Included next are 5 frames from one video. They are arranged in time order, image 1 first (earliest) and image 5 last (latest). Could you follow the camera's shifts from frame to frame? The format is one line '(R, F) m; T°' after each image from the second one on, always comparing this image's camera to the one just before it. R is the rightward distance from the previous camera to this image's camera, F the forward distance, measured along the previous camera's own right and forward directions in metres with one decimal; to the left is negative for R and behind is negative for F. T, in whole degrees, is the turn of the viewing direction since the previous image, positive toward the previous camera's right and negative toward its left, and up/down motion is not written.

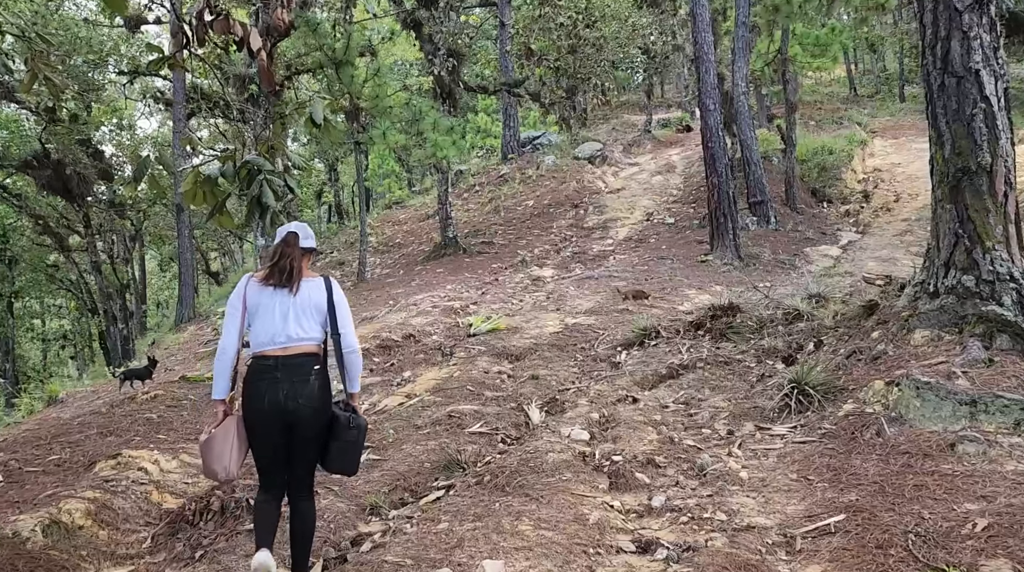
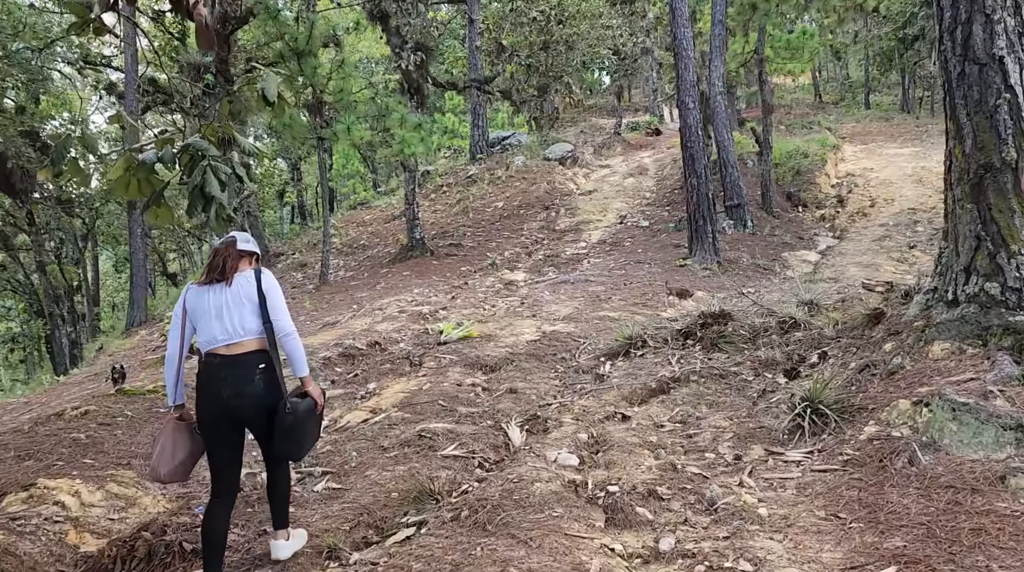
(-0.1, +0.7) m; +2°
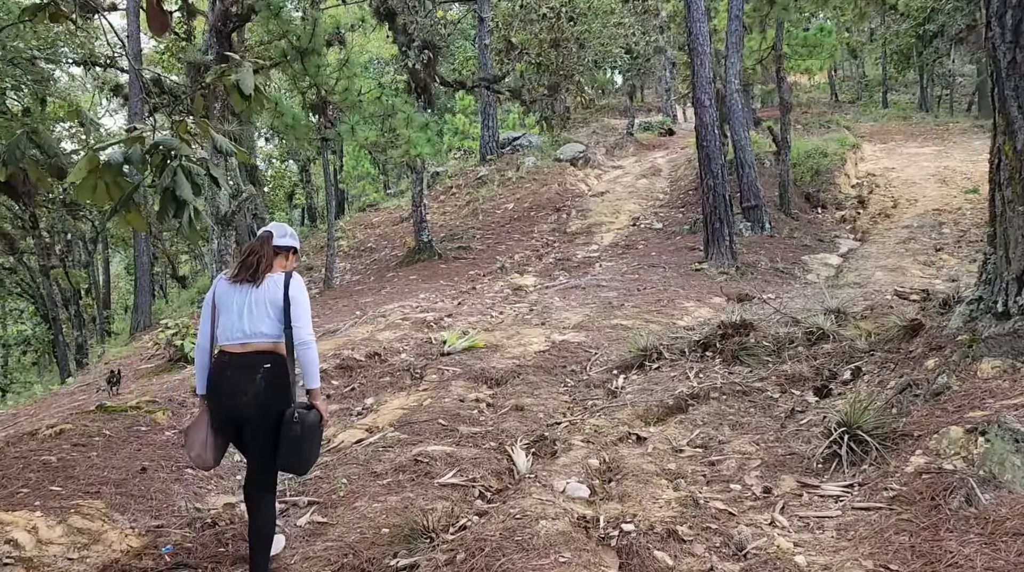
(0.0, +0.6) m; -1°
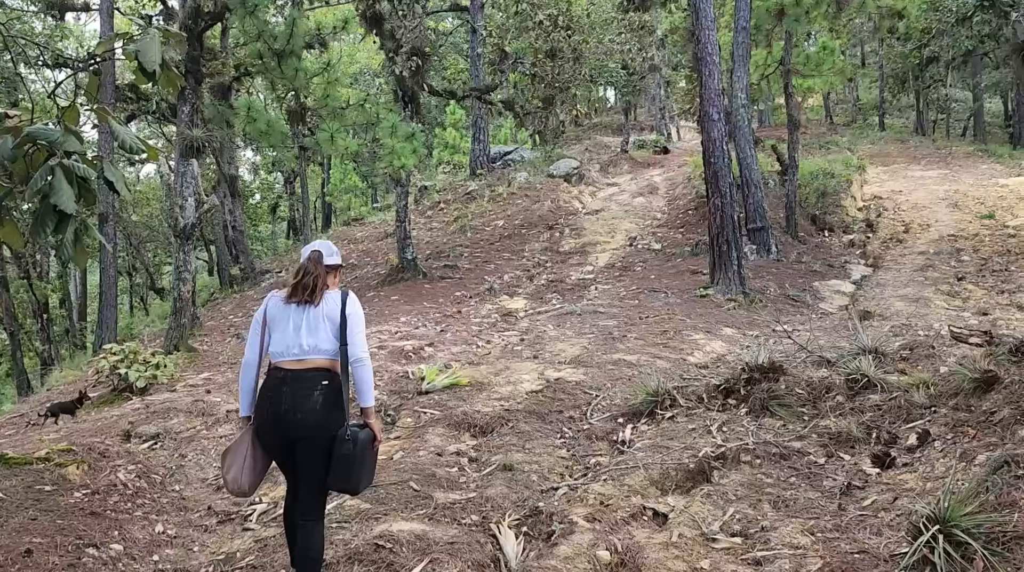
(0.0, +1.3) m; +1°
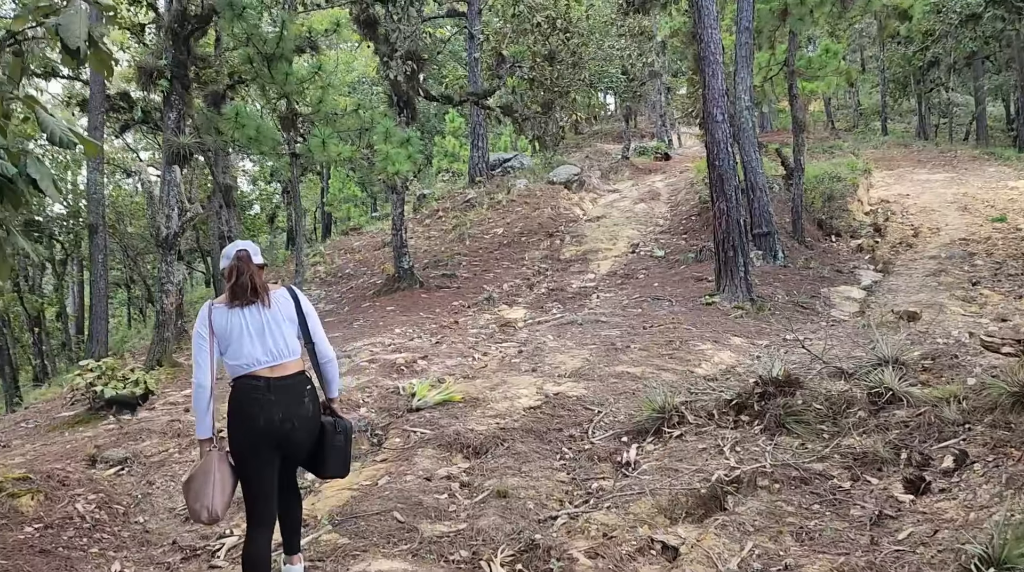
(0.0, +0.5) m; 0°
